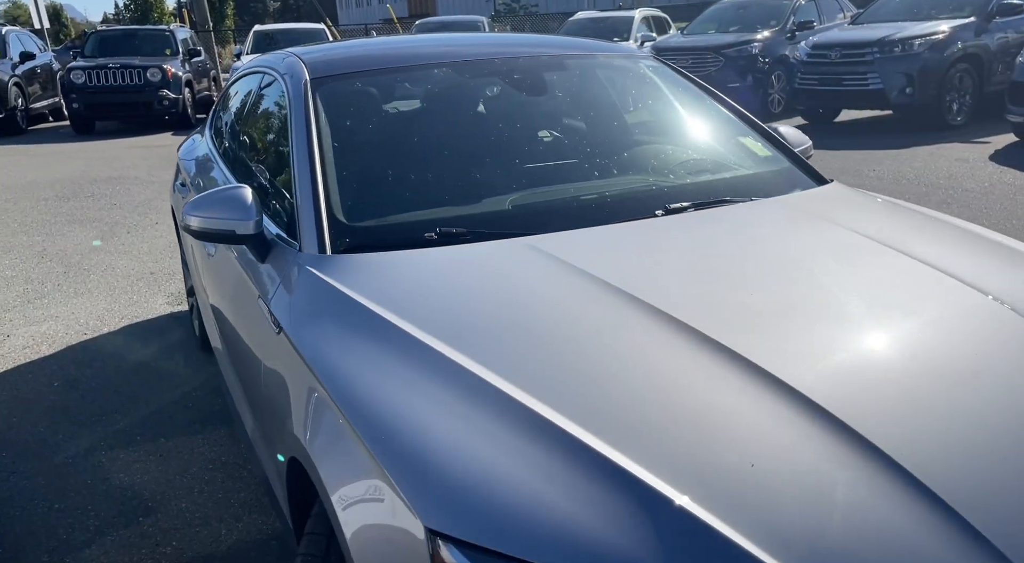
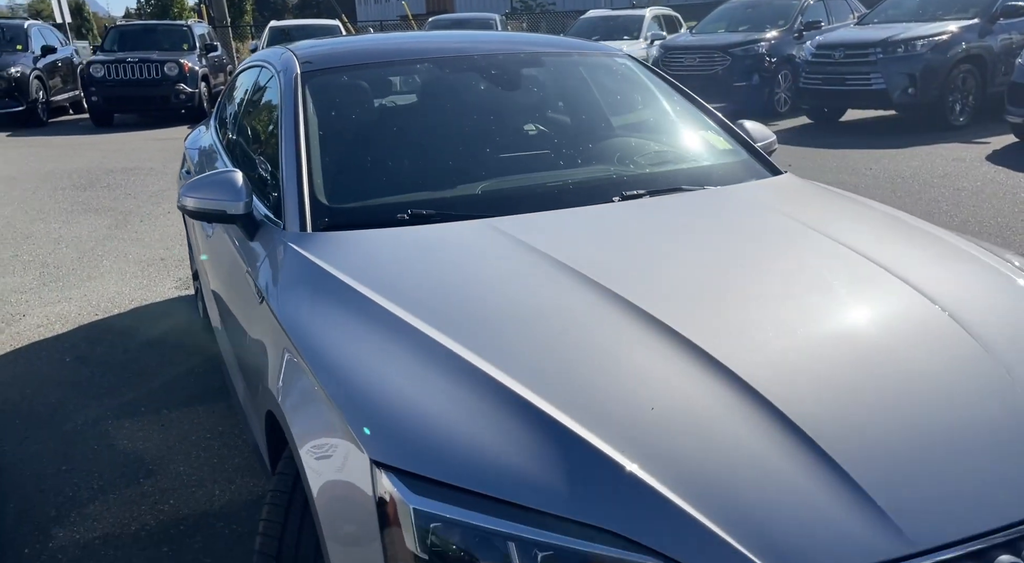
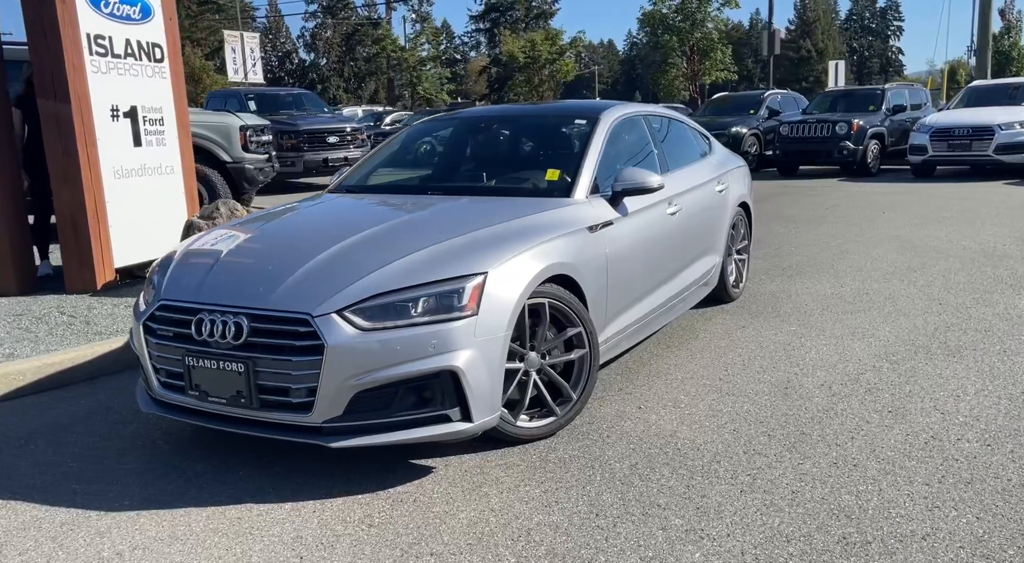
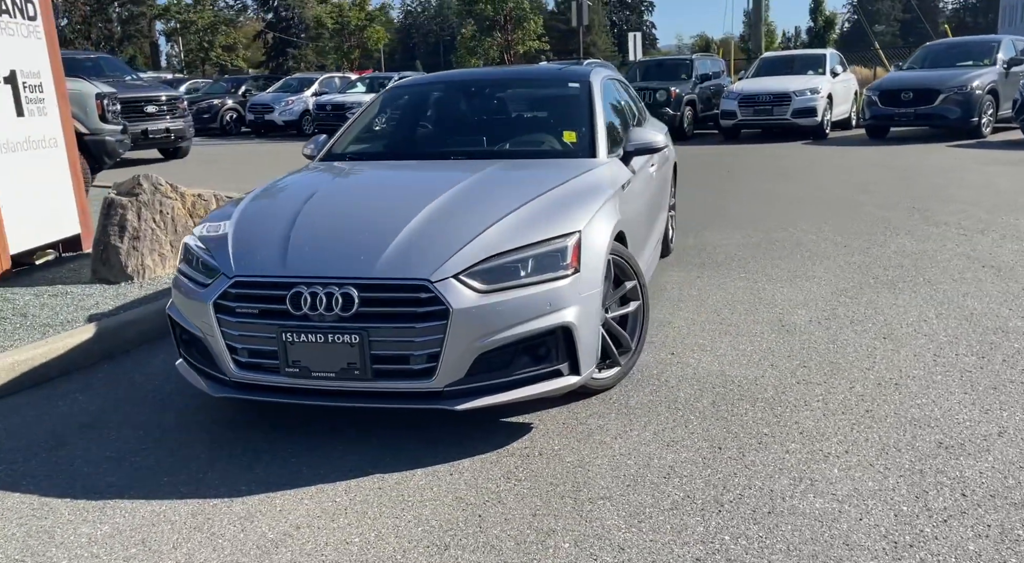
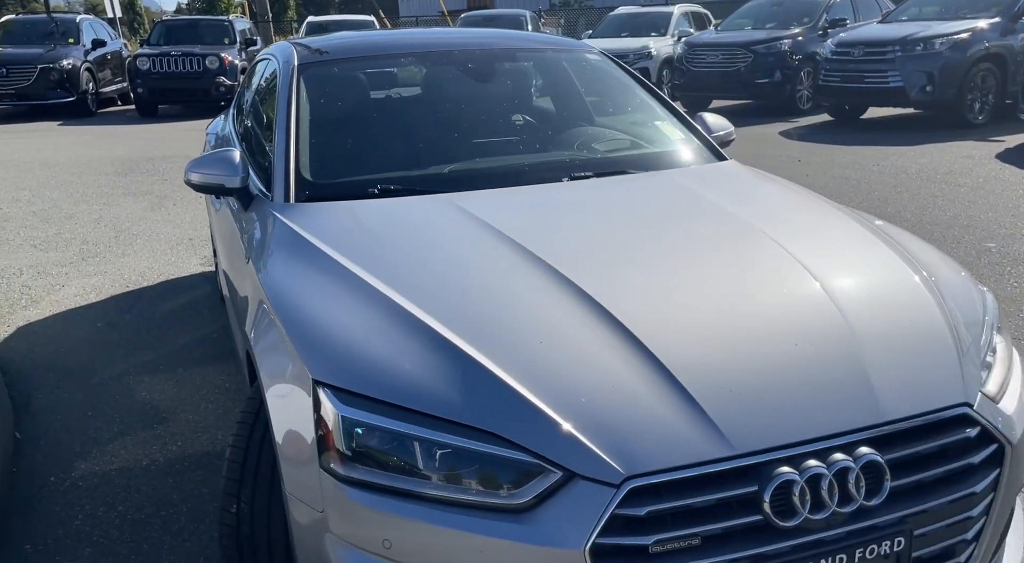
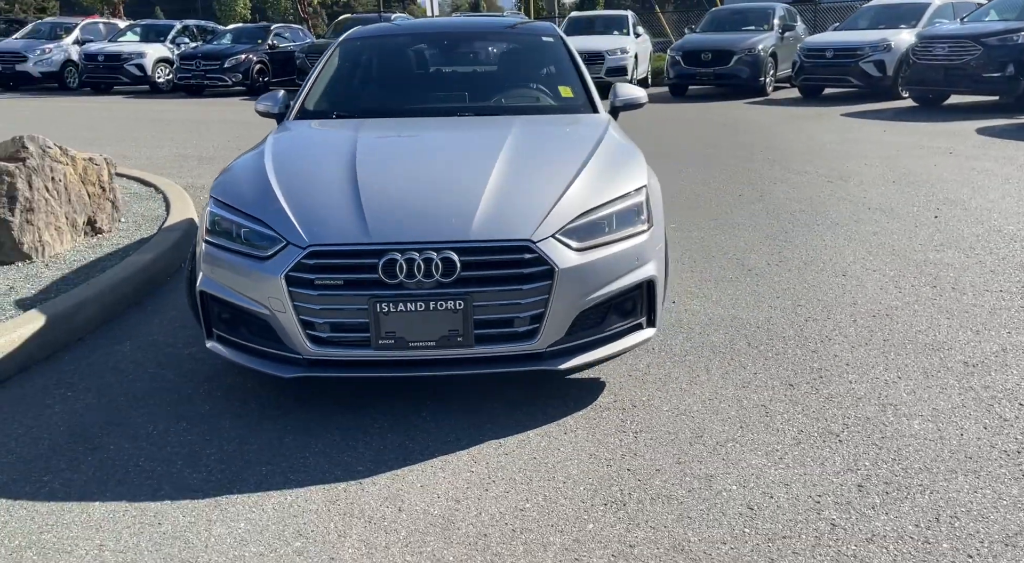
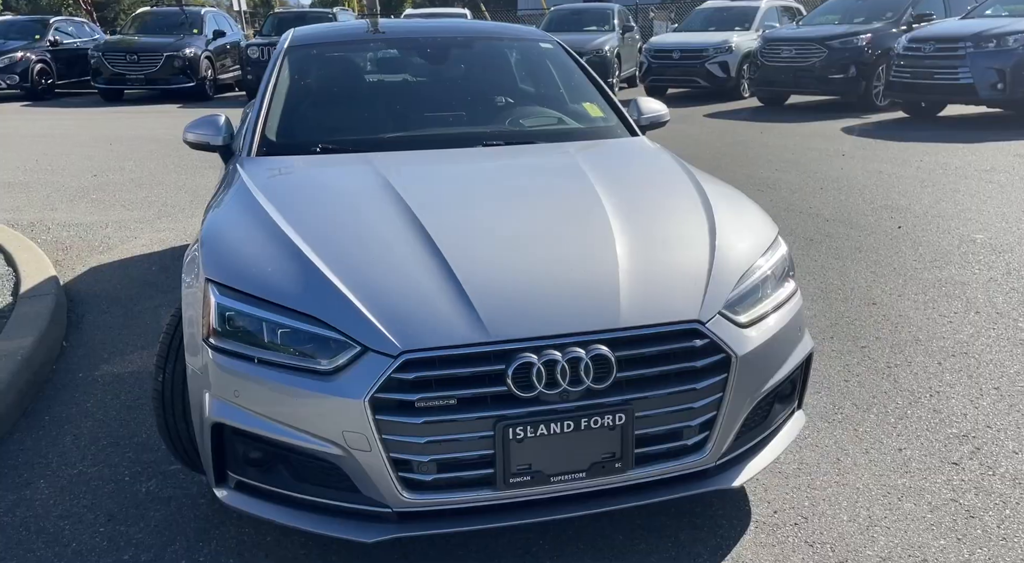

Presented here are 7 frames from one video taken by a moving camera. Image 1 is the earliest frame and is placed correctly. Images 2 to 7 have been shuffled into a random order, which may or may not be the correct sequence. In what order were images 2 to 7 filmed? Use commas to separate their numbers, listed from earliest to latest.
2, 5, 7, 6, 4, 3
